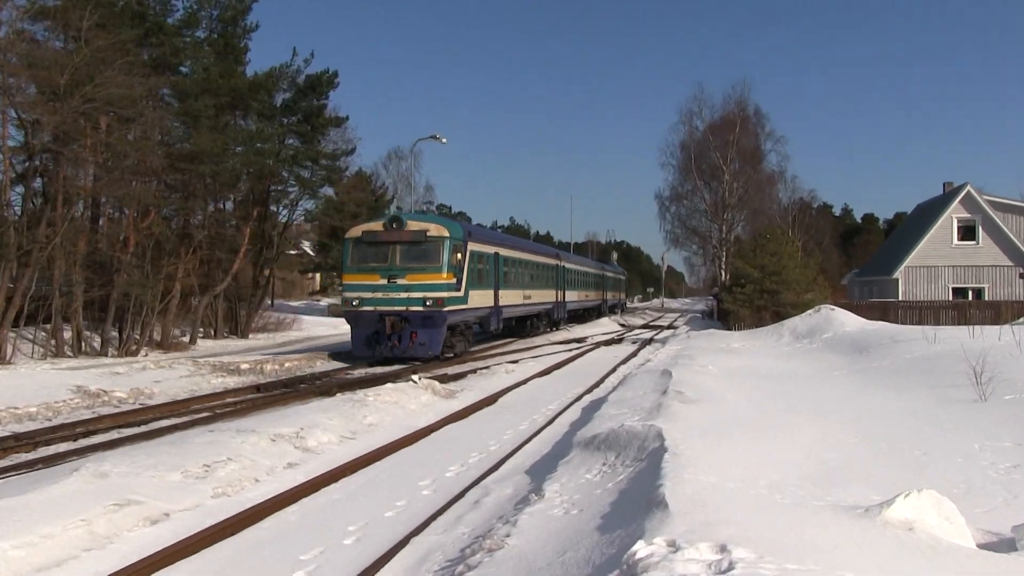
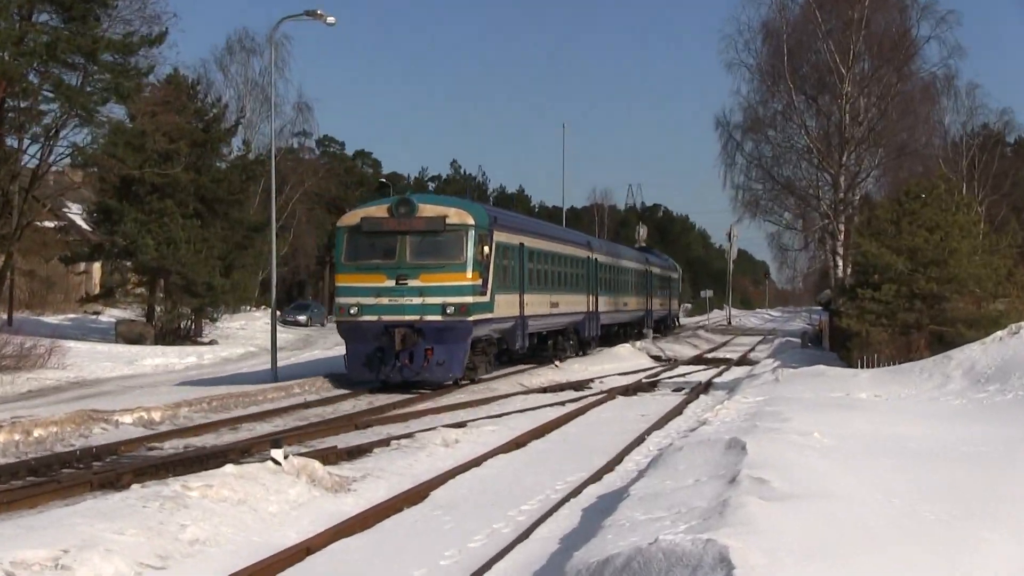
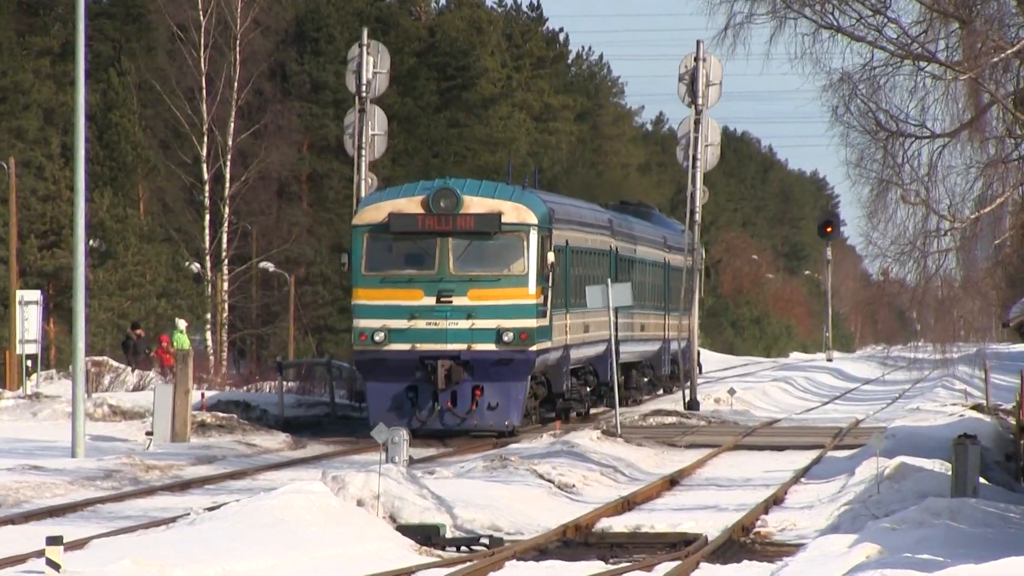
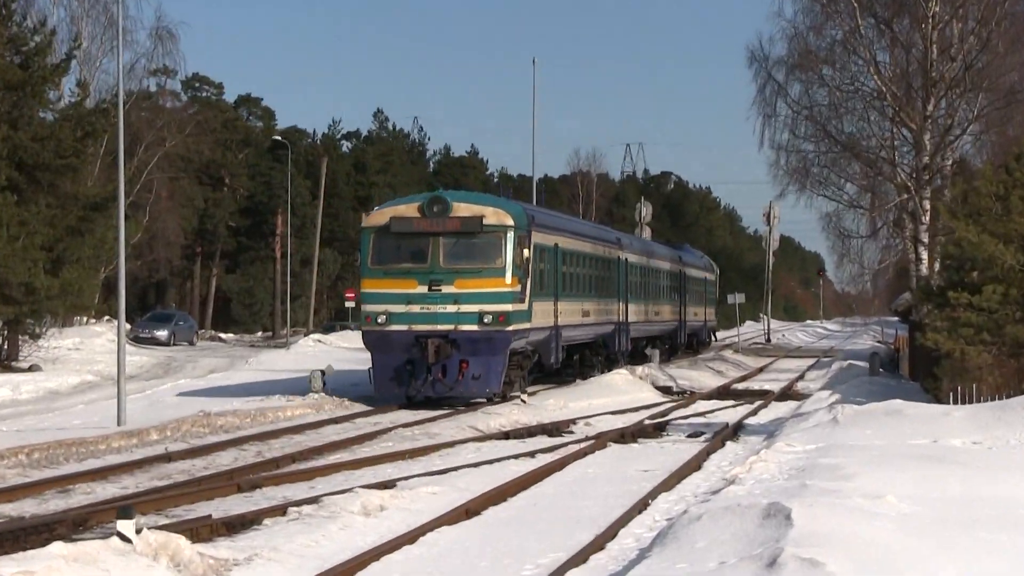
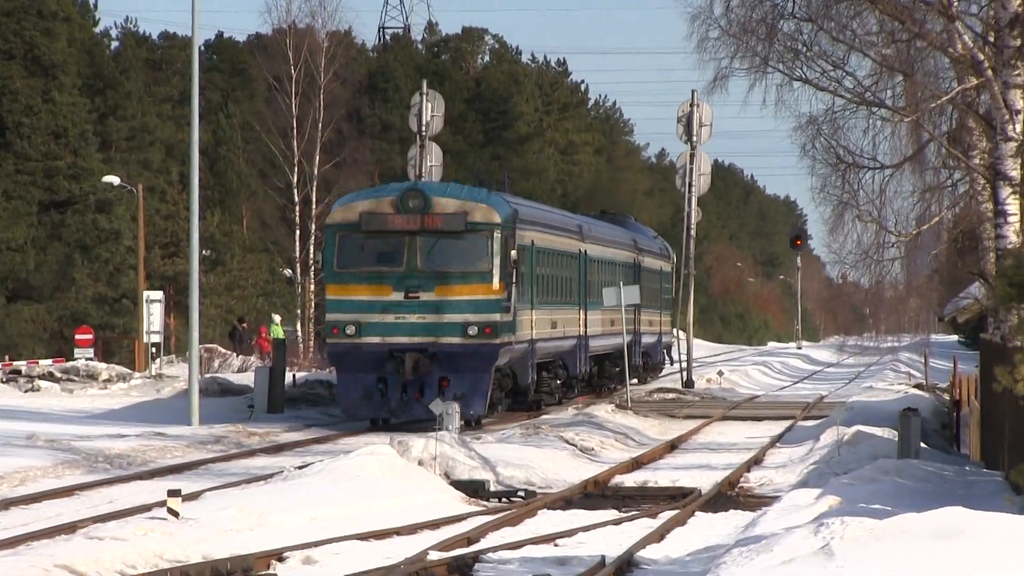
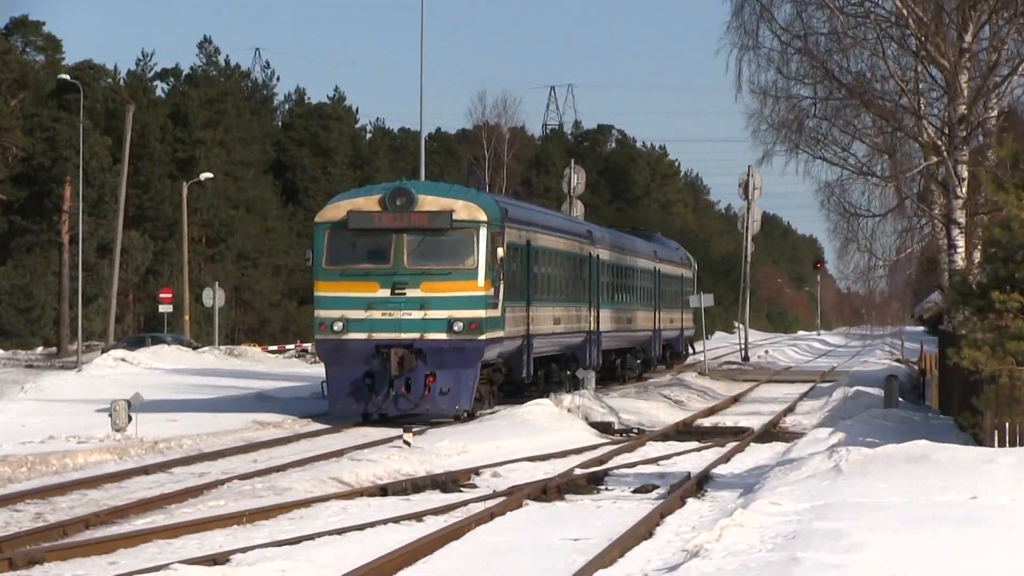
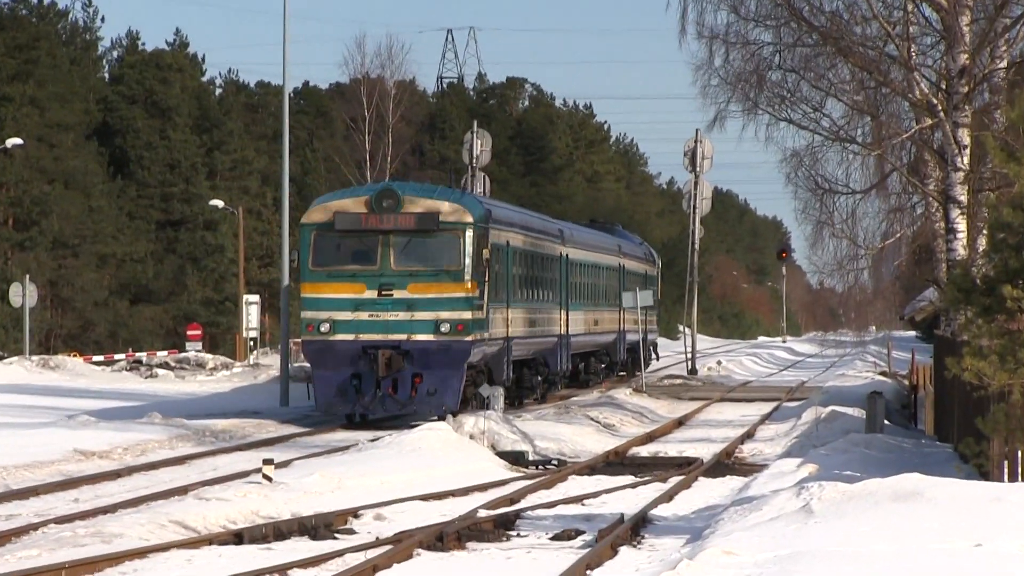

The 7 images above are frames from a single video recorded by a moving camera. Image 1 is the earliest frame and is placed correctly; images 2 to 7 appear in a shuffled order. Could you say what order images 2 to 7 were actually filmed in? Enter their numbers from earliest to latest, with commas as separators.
2, 4, 6, 7, 5, 3
